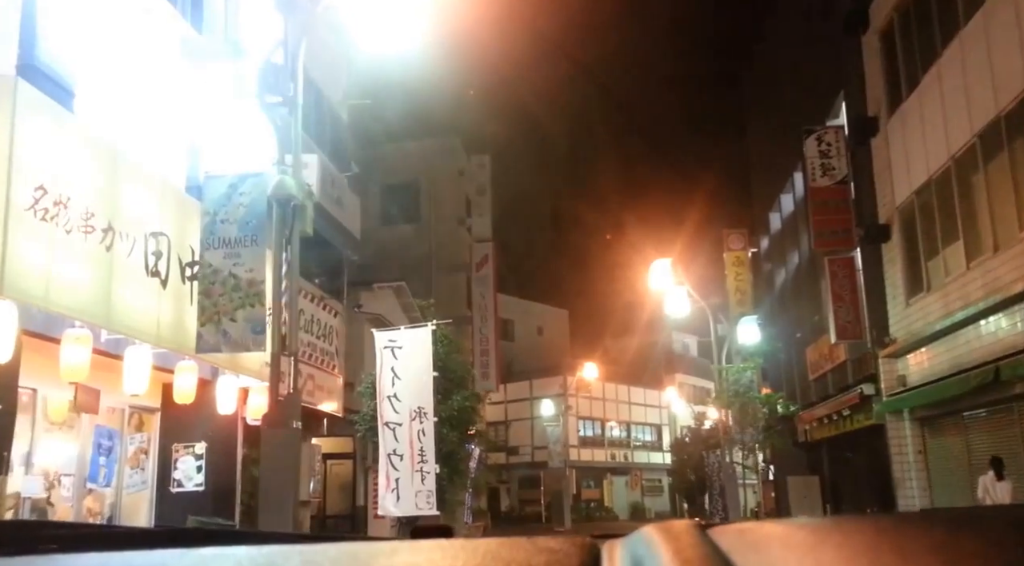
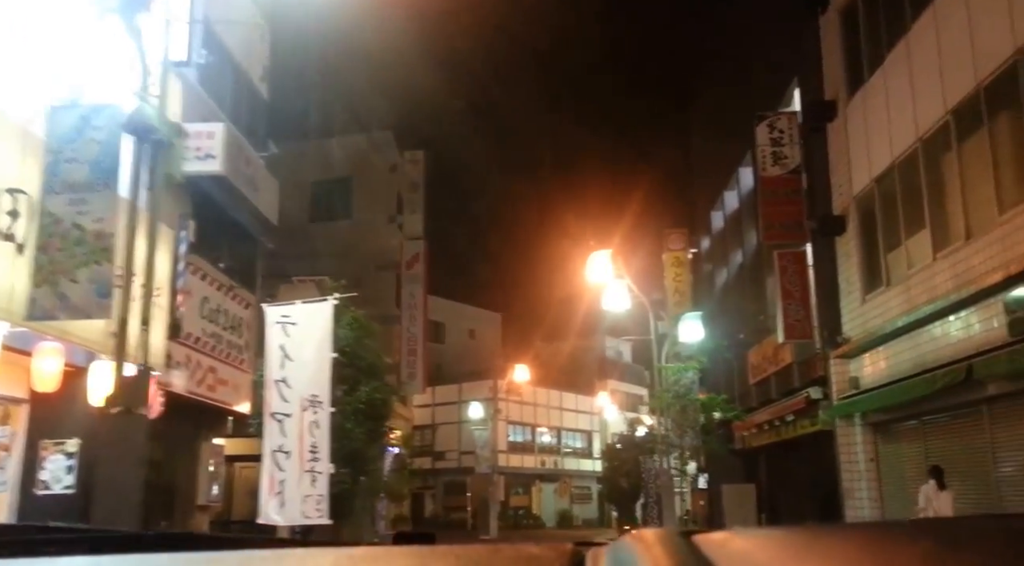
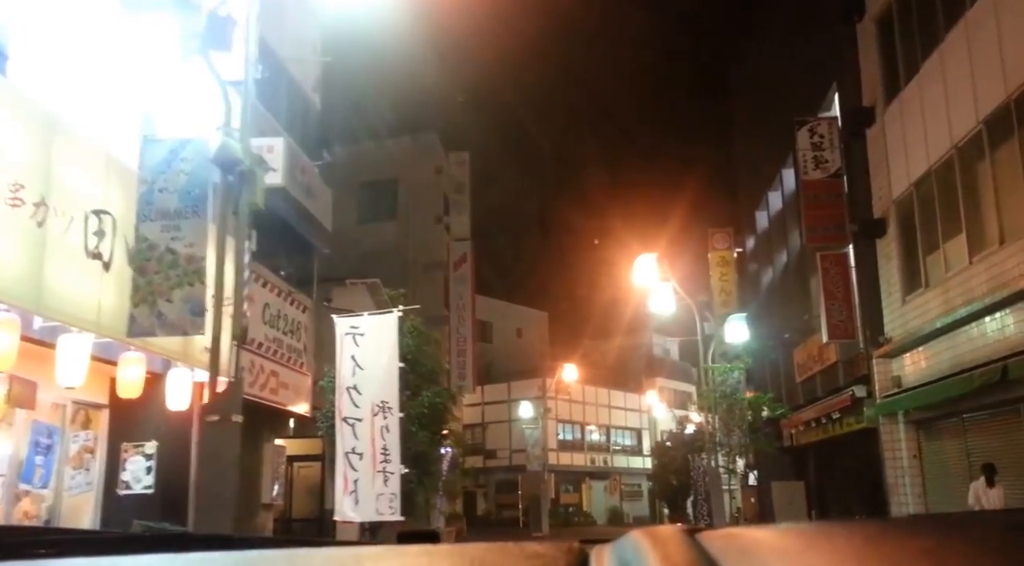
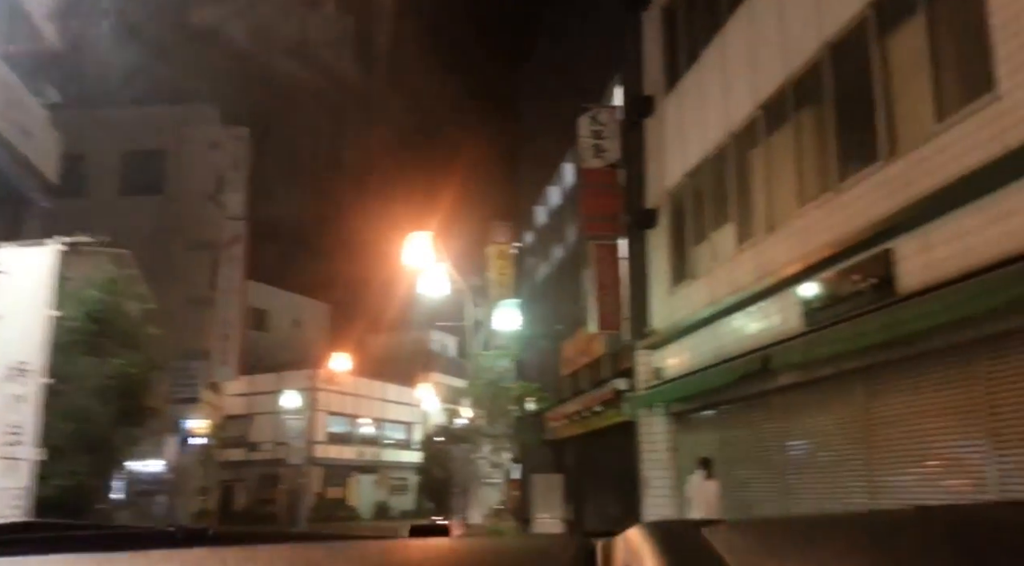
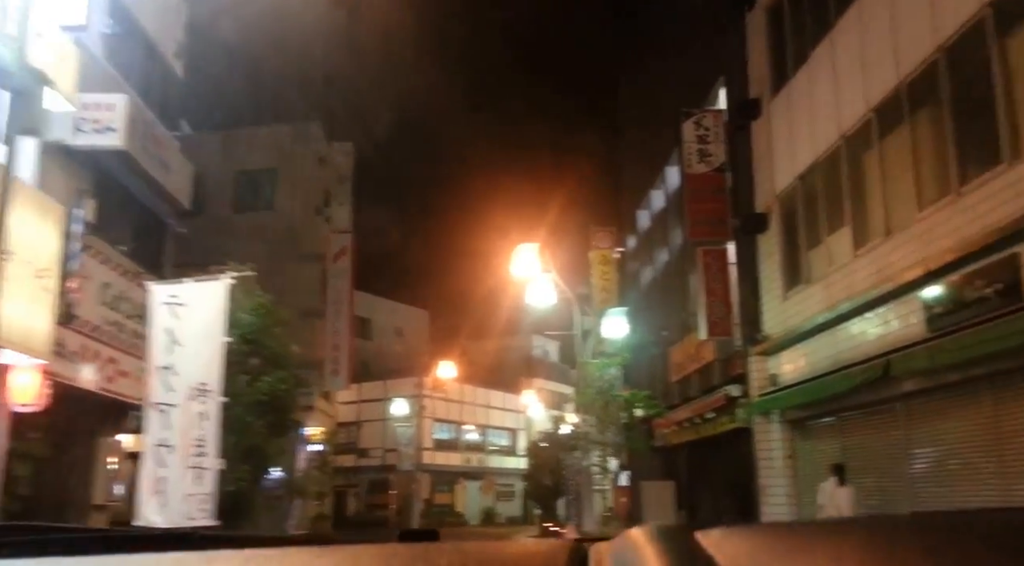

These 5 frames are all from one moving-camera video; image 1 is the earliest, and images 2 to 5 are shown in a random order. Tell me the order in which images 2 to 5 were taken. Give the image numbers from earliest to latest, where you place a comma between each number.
3, 2, 5, 4
